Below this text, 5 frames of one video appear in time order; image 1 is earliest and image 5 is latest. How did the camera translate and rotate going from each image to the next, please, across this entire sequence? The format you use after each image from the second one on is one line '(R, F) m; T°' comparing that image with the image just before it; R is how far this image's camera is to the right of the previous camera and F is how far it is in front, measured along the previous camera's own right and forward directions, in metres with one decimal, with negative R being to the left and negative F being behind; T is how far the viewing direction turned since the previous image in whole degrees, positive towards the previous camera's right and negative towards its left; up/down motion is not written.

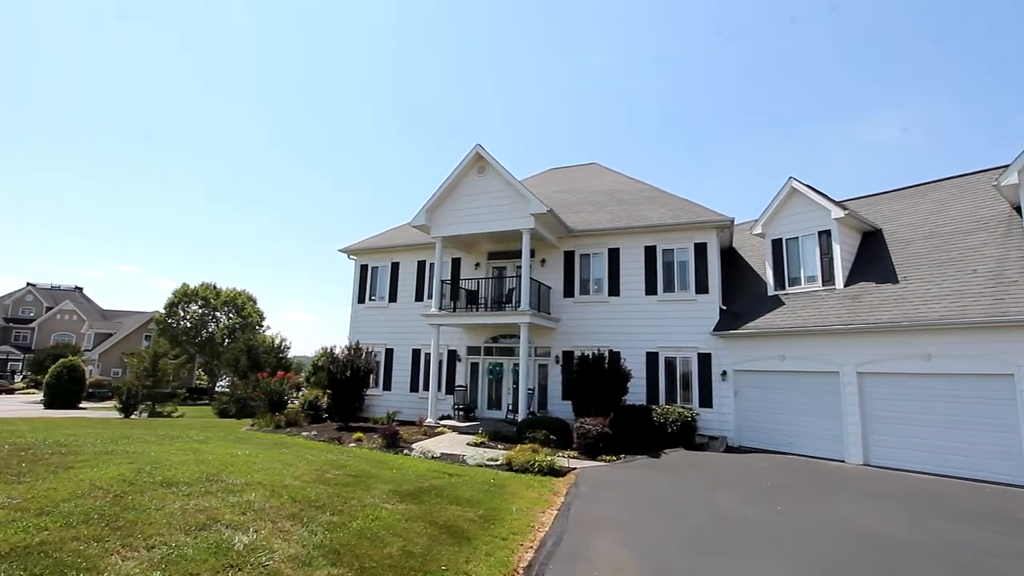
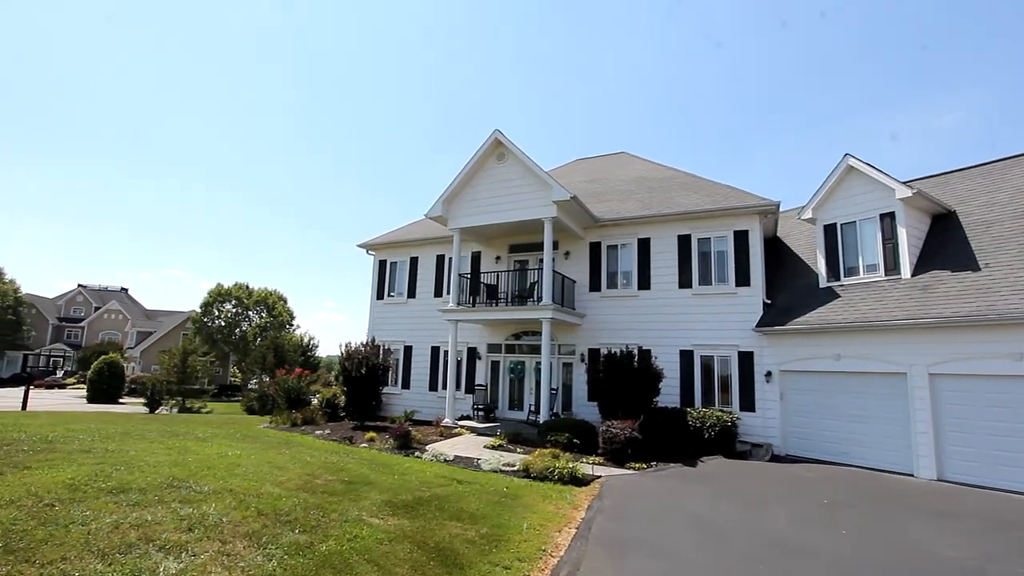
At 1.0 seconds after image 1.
(+0.2, +0.9) m; -4°
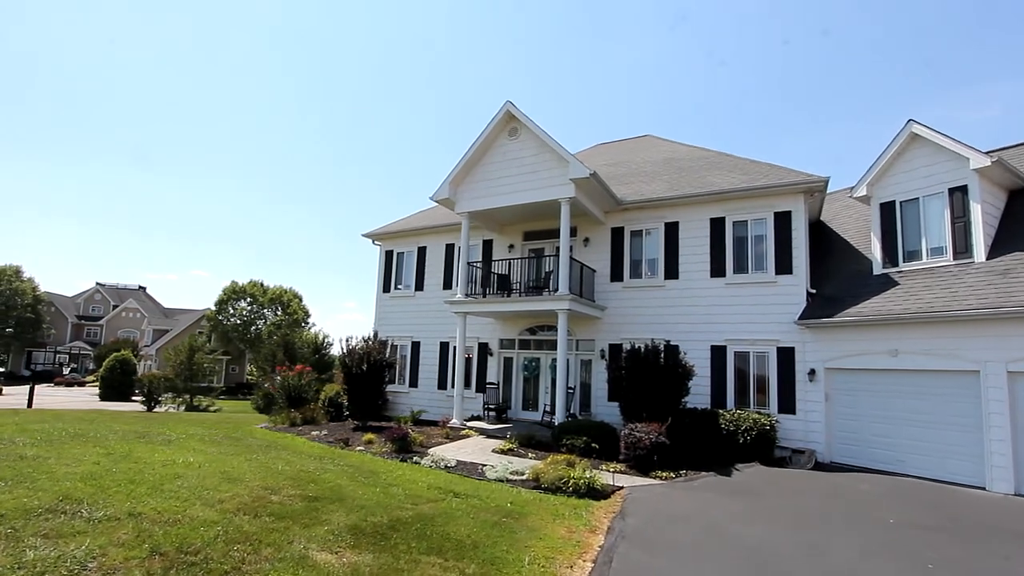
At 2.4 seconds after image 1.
(+0.2, +1.2) m; -2°
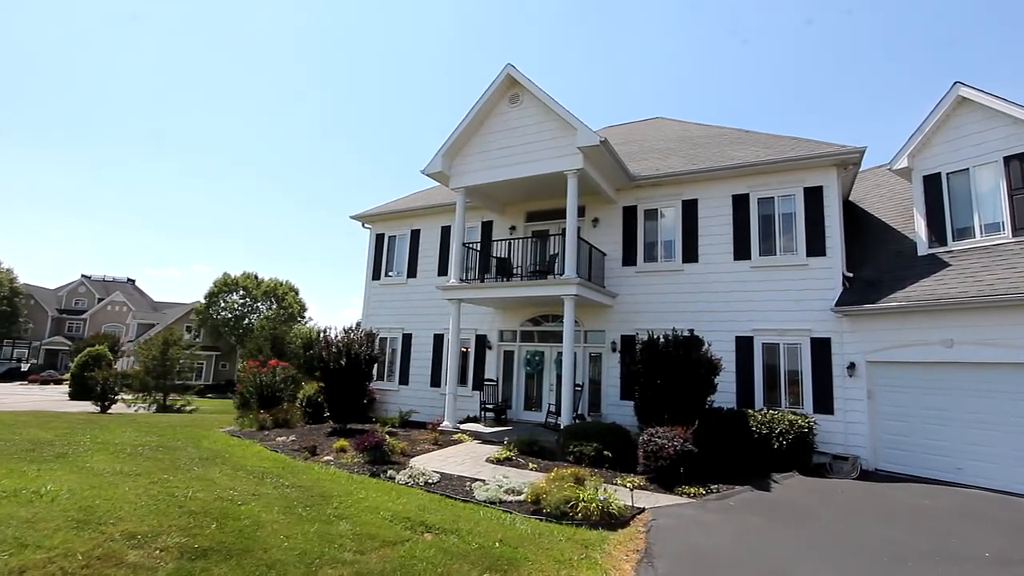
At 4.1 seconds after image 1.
(+0.1, +1.7) m; 0°
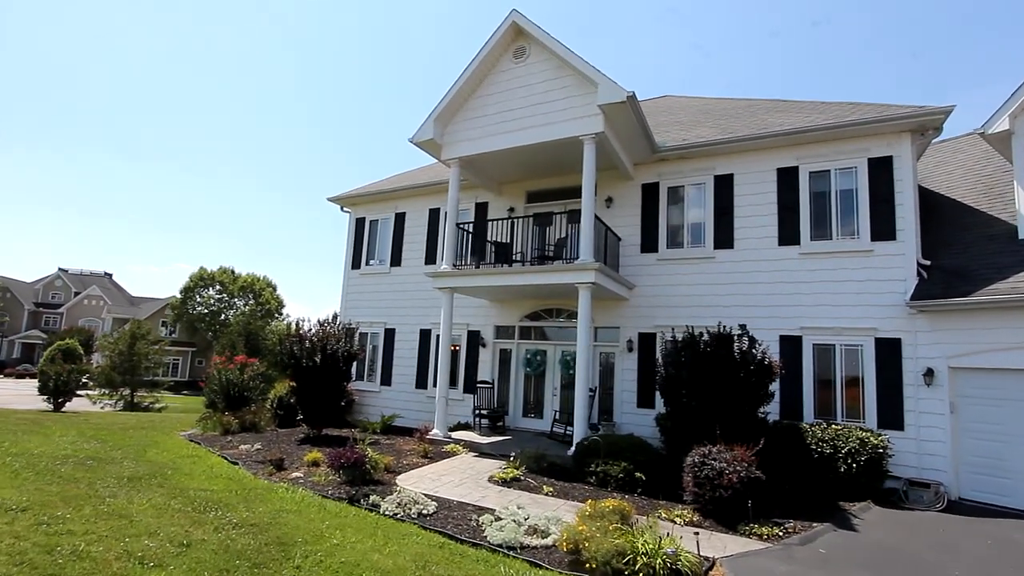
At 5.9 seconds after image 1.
(-0.3, +1.7) m; 0°
